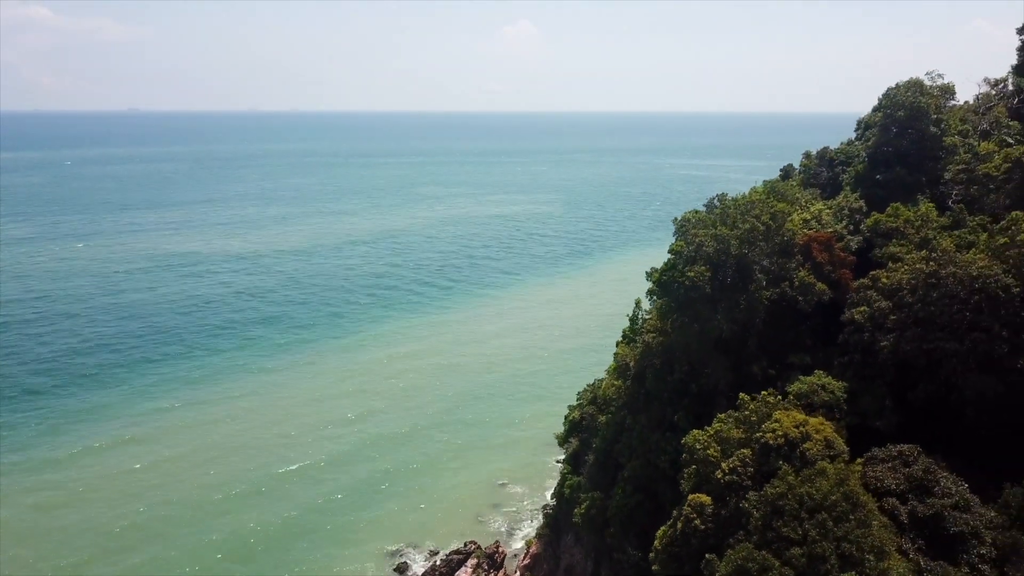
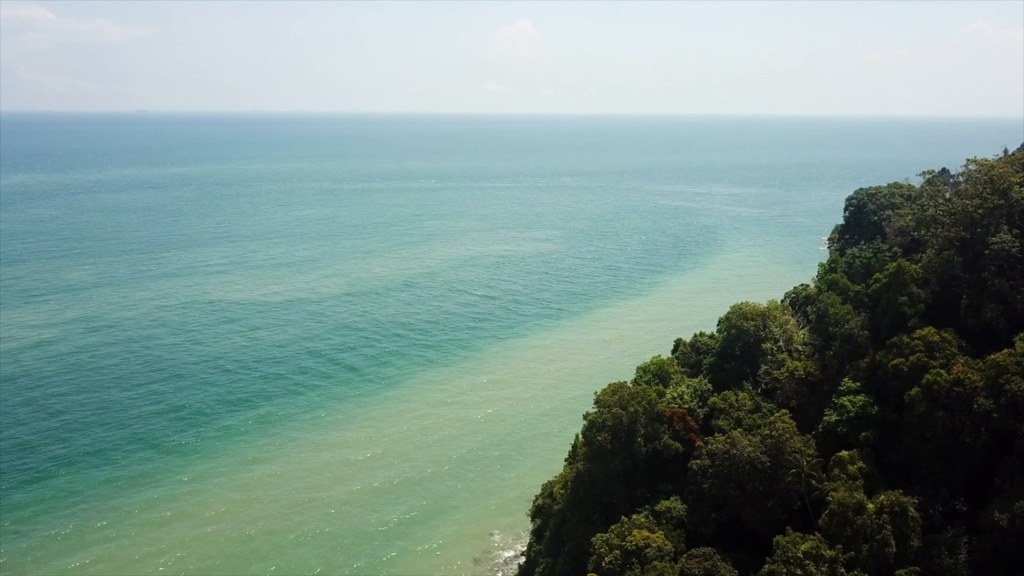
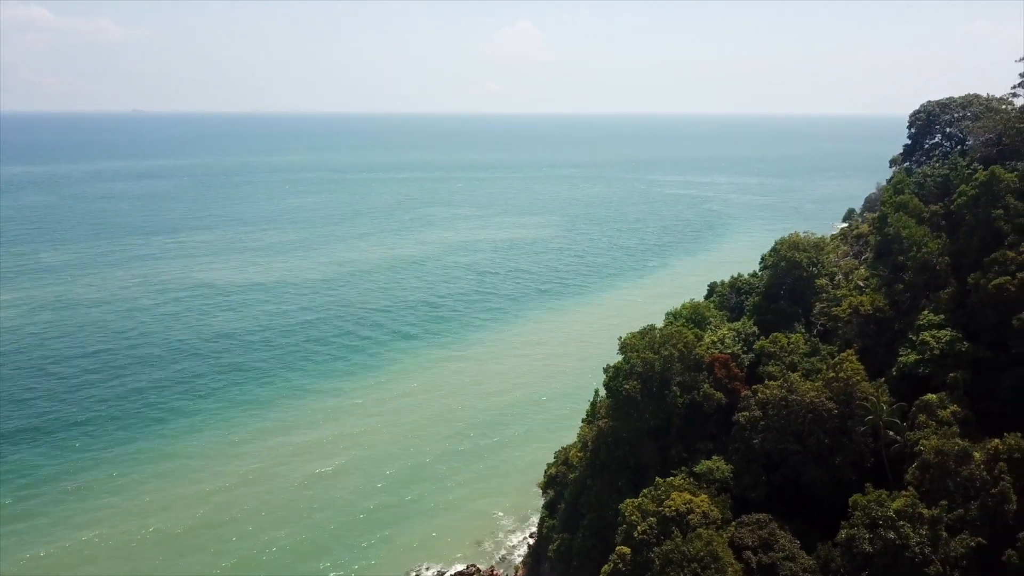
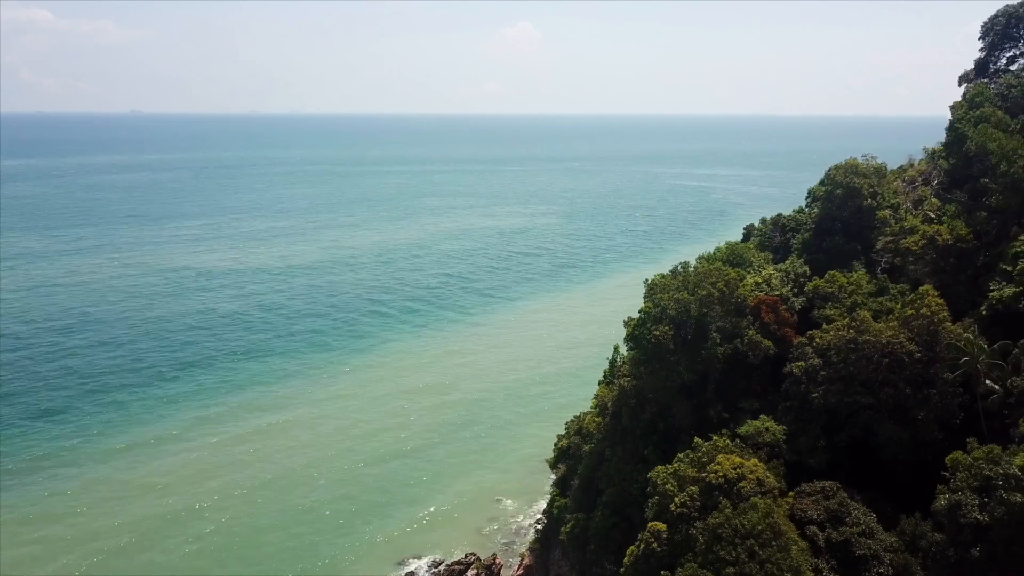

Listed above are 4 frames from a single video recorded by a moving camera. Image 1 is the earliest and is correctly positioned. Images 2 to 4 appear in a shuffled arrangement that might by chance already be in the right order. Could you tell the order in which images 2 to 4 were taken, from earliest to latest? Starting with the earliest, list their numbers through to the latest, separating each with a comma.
4, 3, 2
